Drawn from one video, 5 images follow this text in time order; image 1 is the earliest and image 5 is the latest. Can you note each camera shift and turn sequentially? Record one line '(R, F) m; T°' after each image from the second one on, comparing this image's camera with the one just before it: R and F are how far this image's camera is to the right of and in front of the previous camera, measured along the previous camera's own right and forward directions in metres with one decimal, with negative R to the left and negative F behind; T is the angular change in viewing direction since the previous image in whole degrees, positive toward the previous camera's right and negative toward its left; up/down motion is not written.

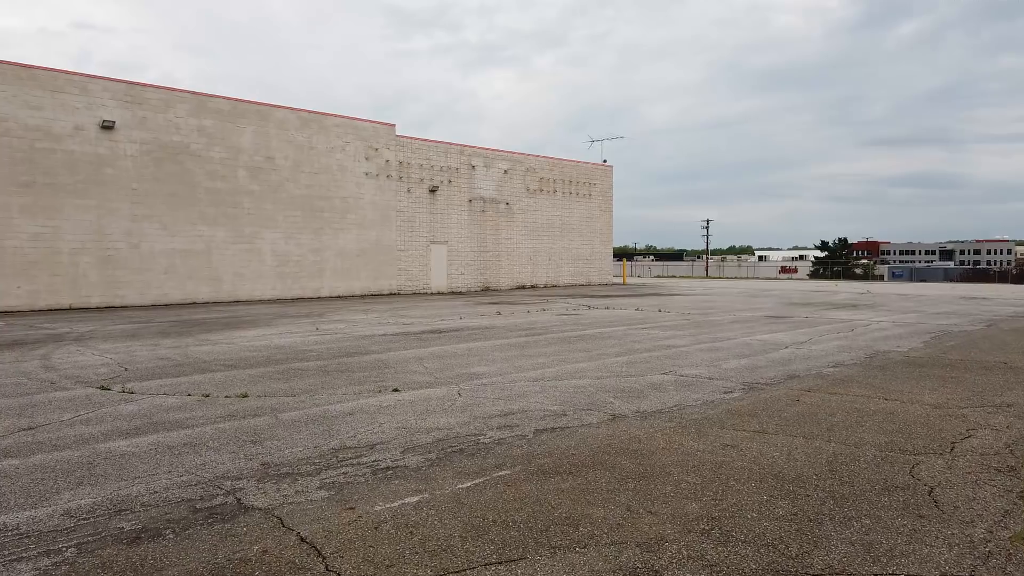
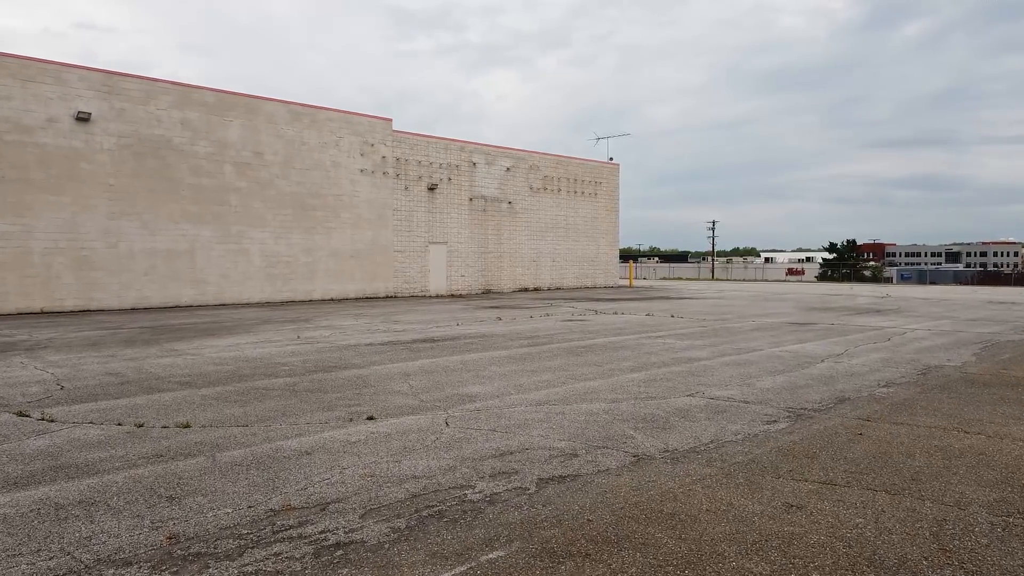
(0.0, +1.2) m; 0°
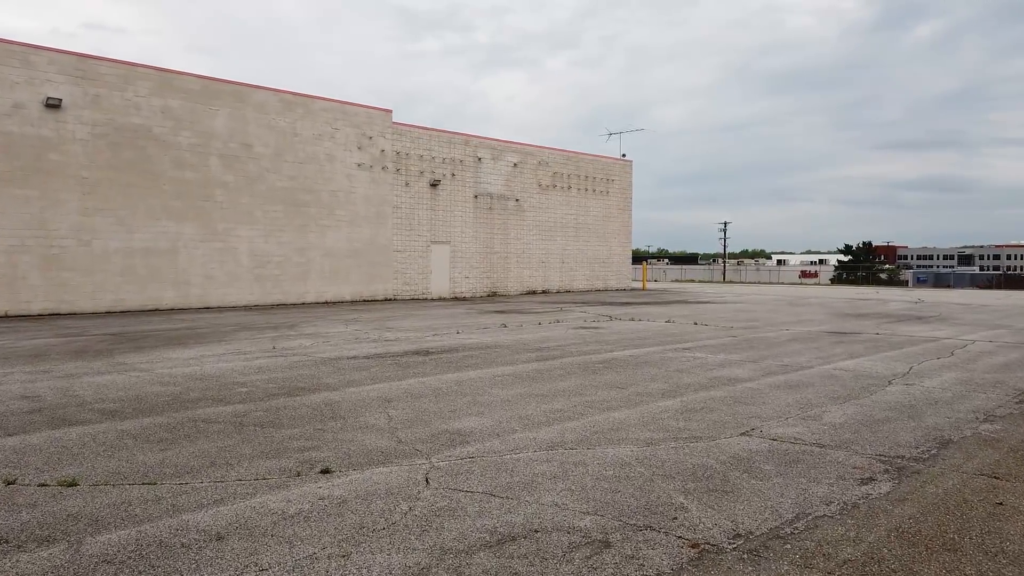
(0.0, +1.5) m; -1°
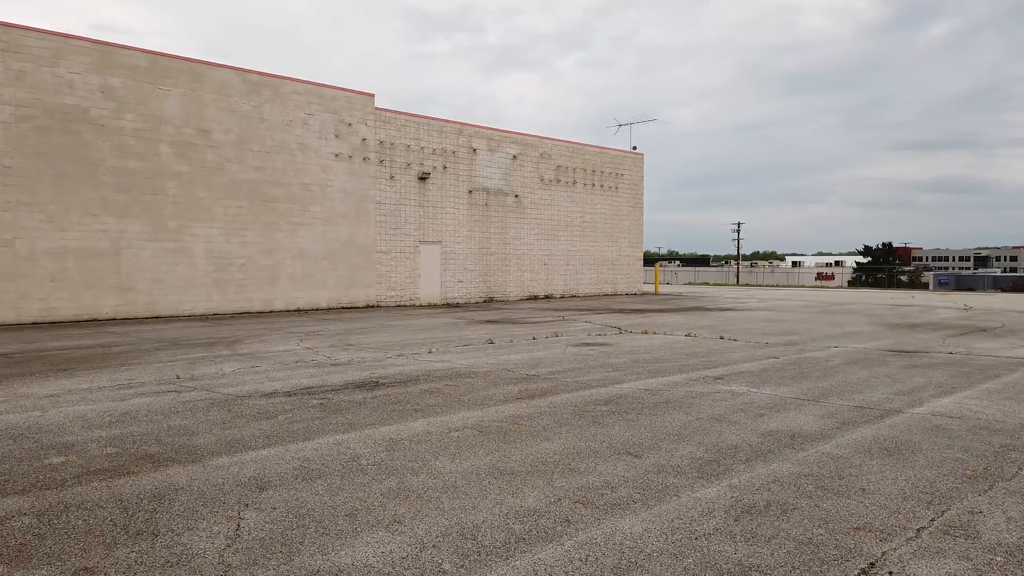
(+0.3, +2.5) m; -1°
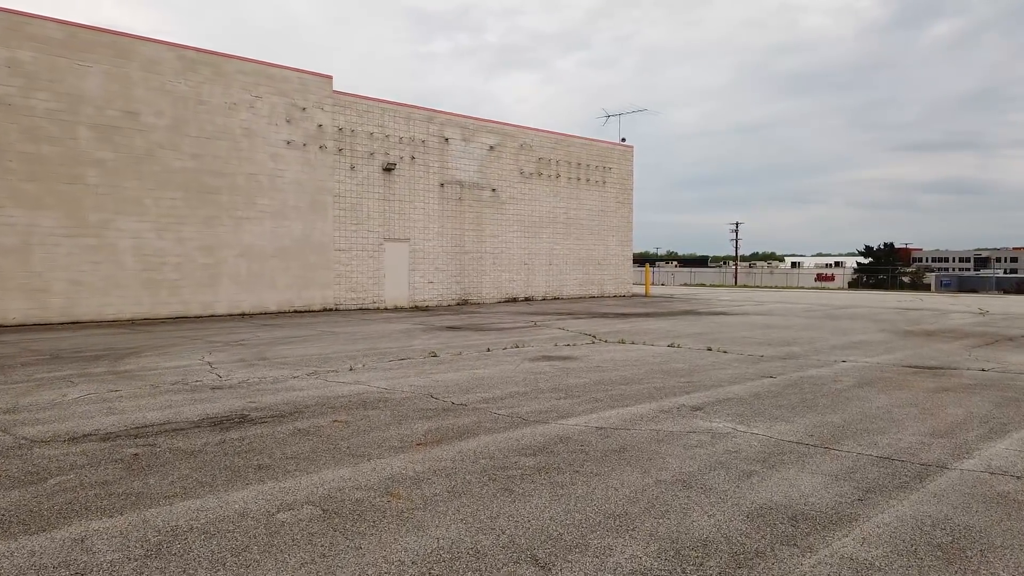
(+0.7, +1.9) m; 0°
